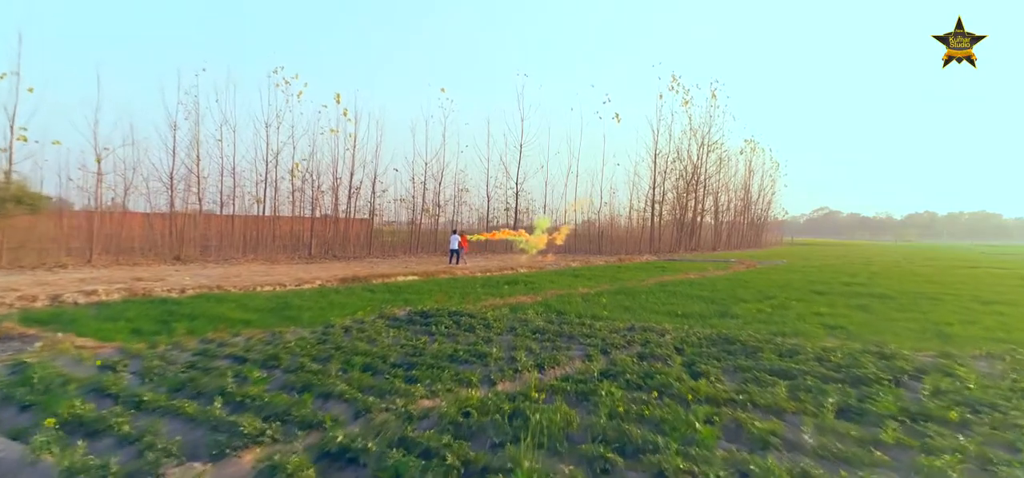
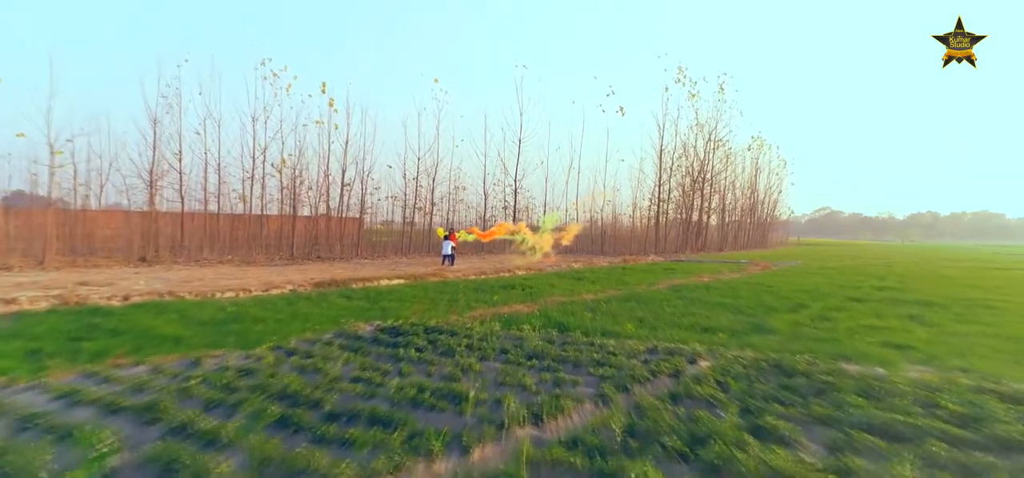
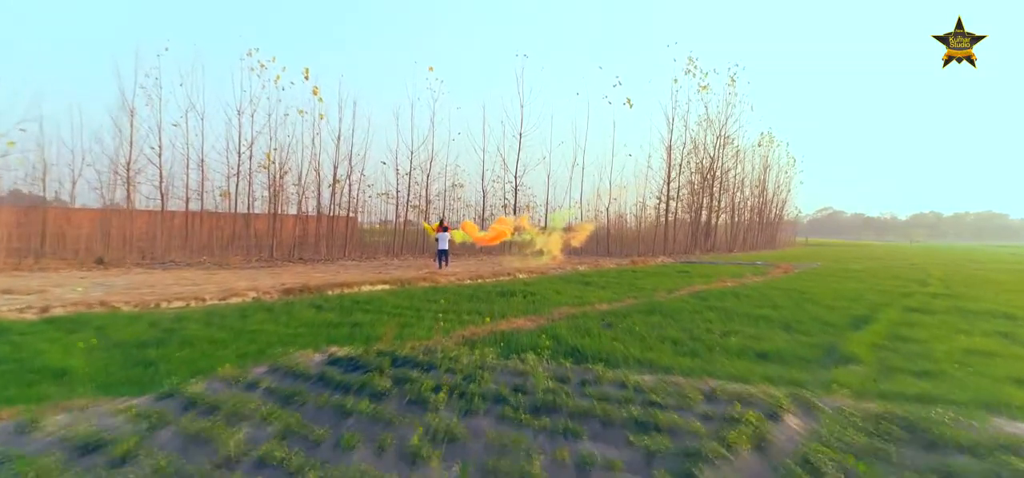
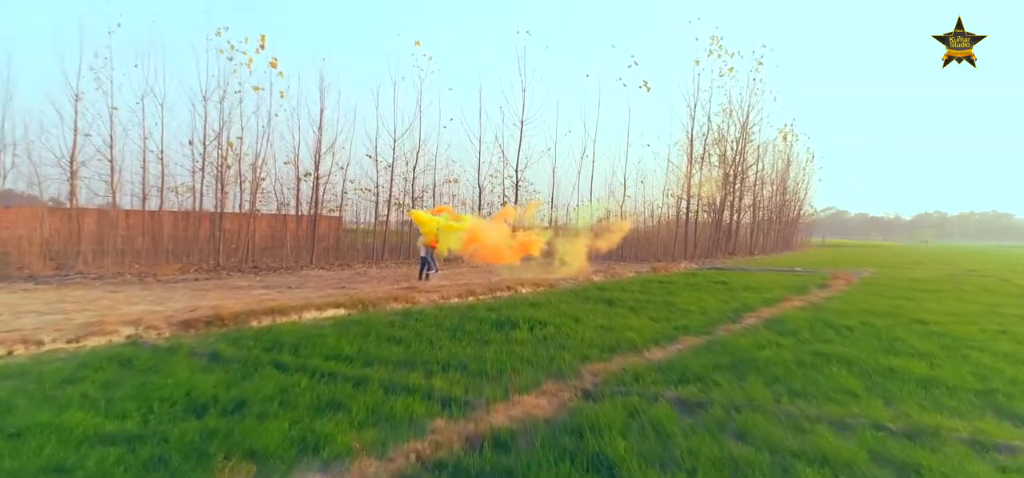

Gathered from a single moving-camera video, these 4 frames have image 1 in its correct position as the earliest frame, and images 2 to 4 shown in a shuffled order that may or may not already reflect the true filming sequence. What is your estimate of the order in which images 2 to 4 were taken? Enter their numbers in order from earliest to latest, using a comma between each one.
2, 3, 4
